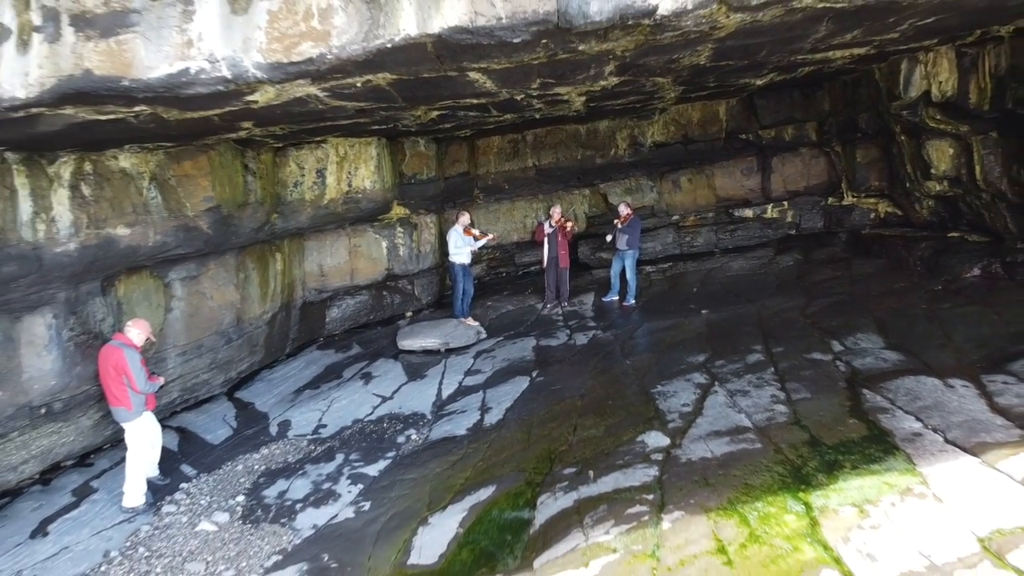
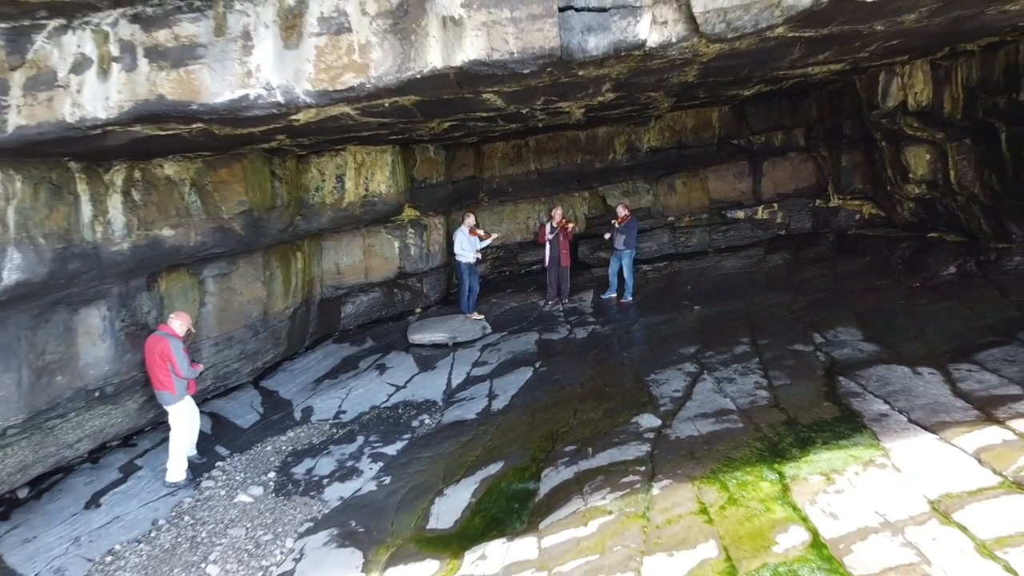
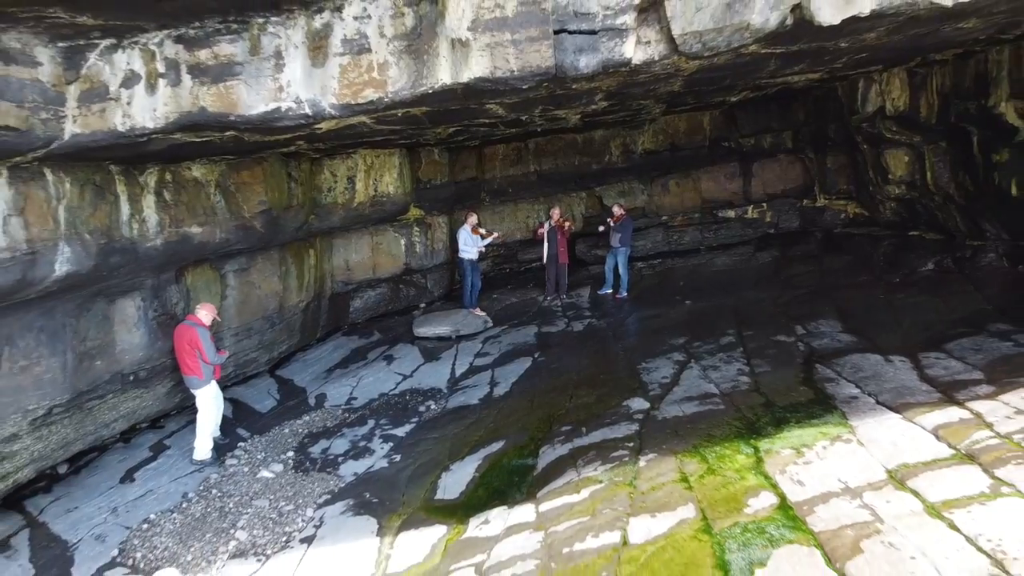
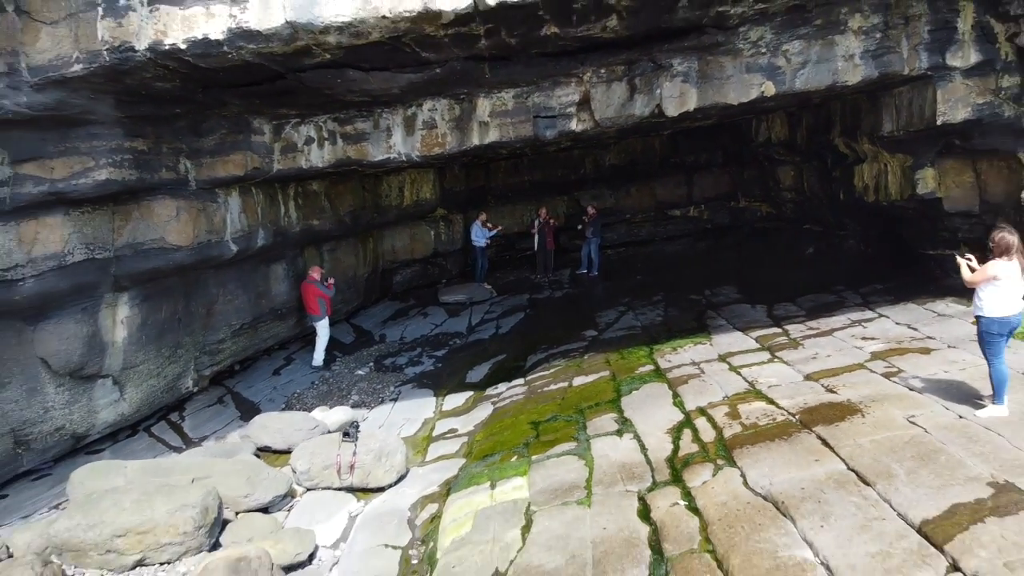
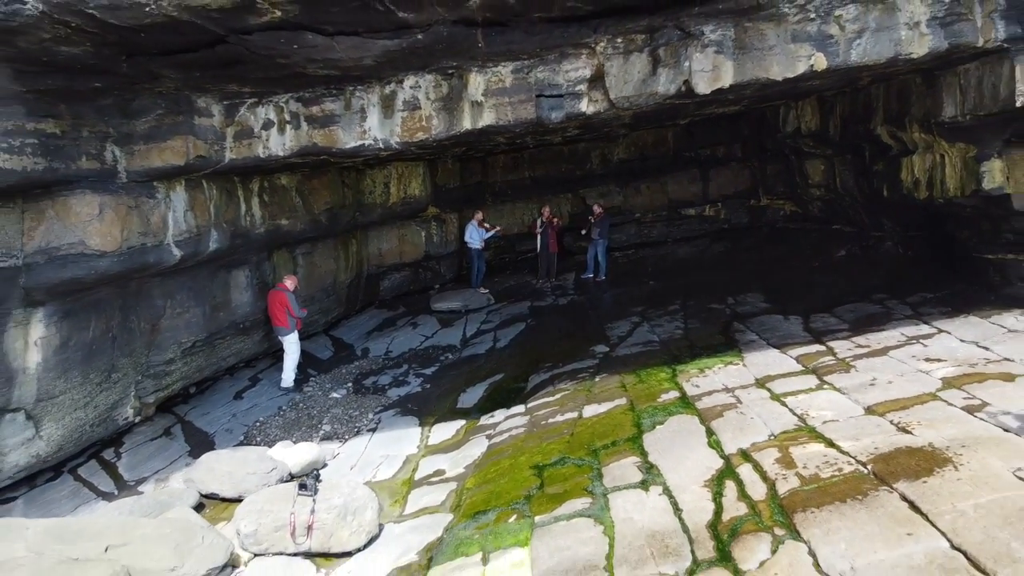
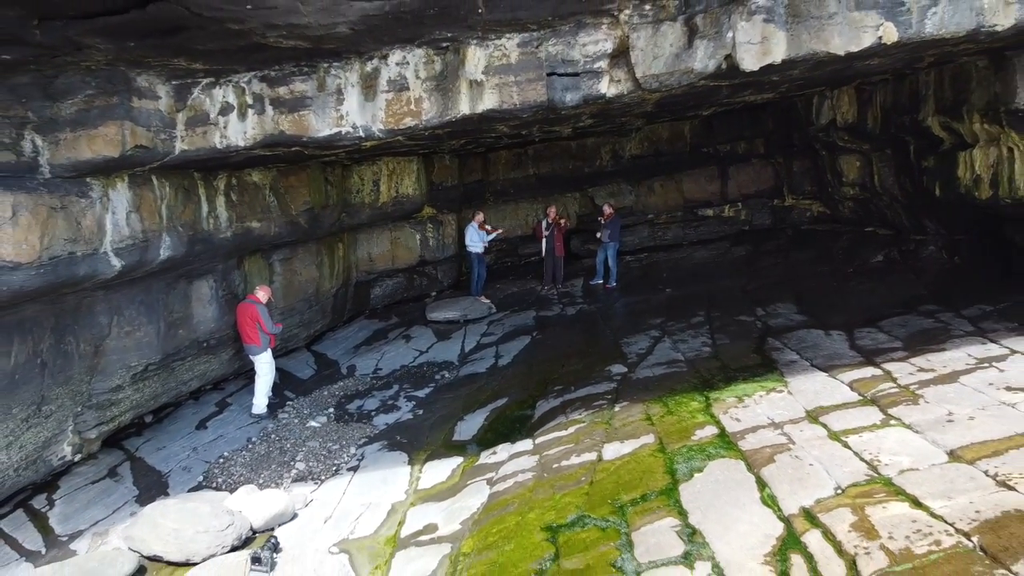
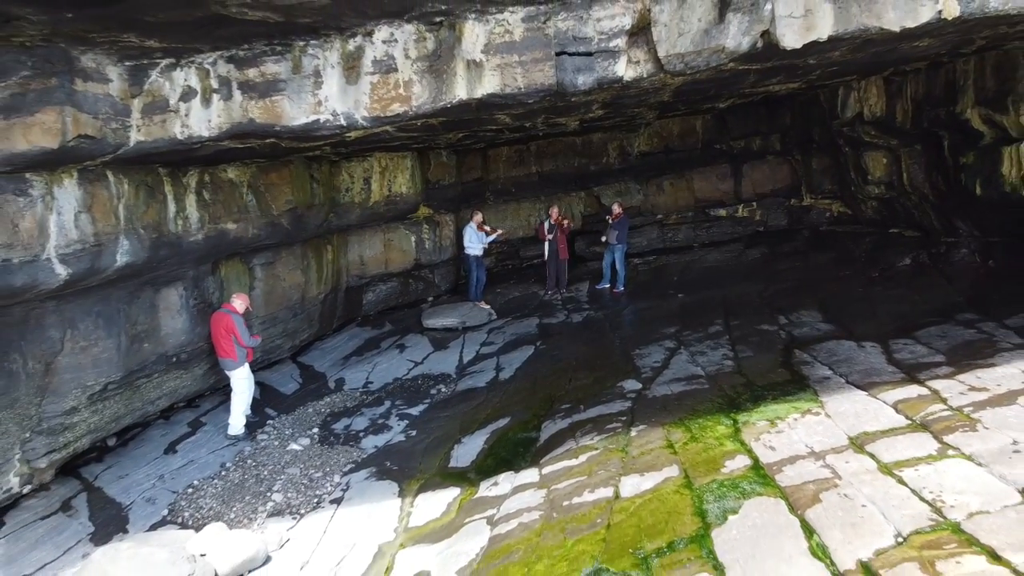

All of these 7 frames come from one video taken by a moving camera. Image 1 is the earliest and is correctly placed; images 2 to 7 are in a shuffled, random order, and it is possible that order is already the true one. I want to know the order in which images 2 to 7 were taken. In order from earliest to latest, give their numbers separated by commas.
2, 3, 7, 6, 5, 4
